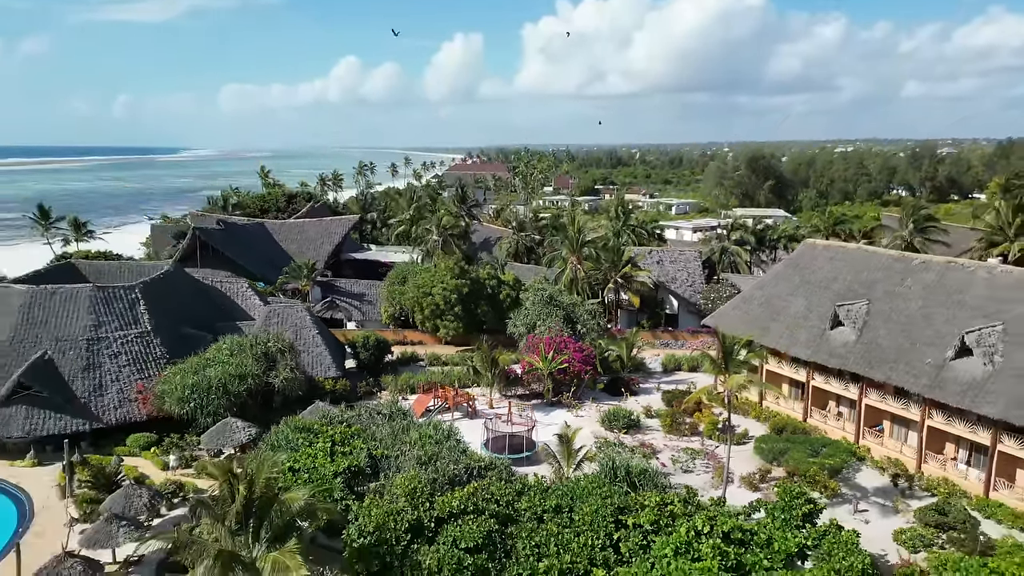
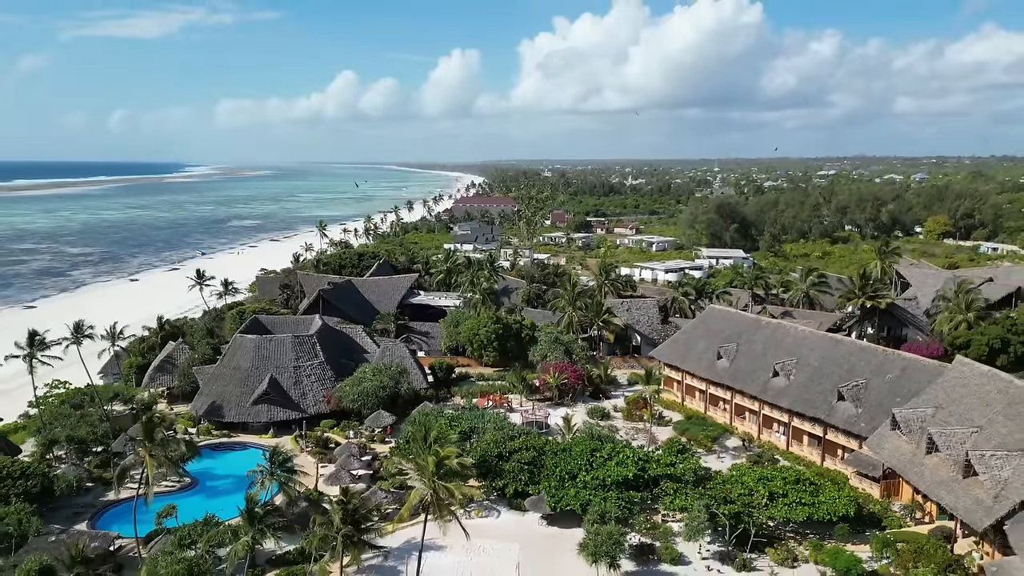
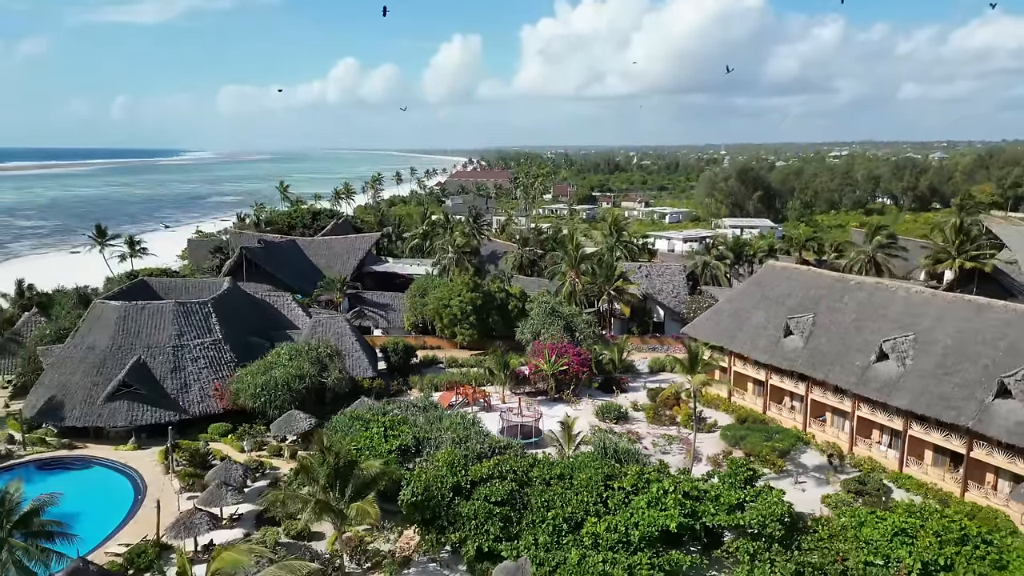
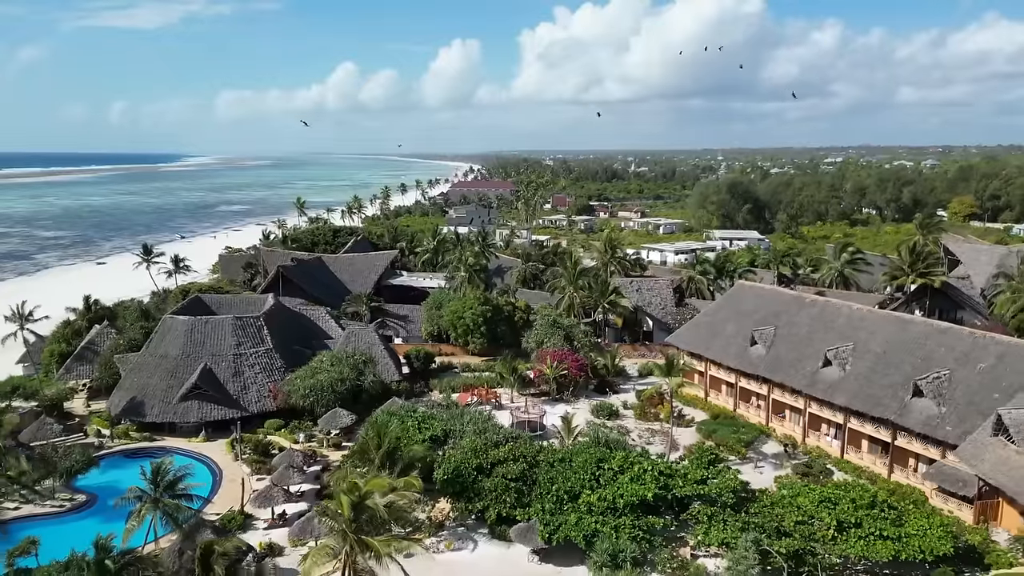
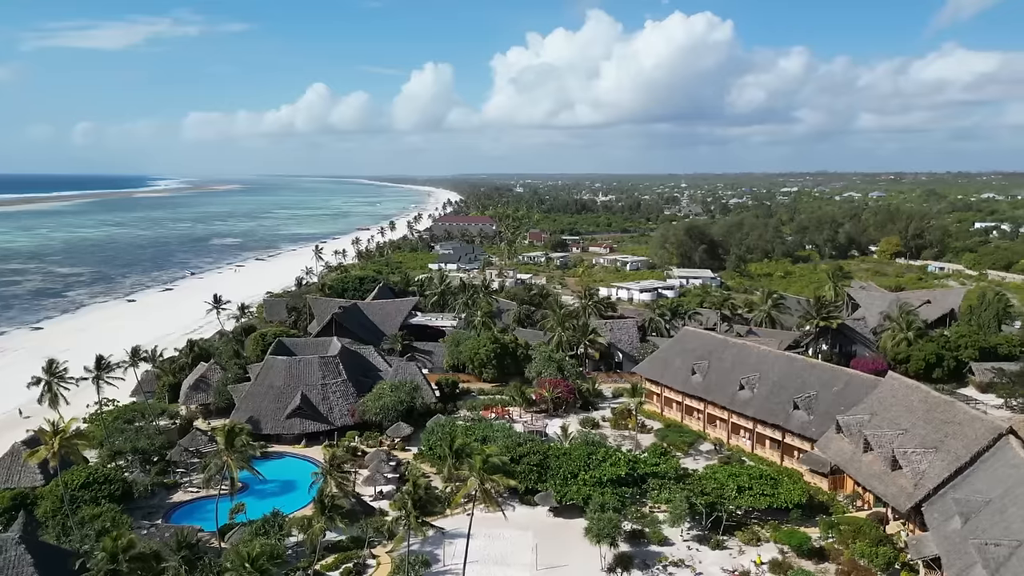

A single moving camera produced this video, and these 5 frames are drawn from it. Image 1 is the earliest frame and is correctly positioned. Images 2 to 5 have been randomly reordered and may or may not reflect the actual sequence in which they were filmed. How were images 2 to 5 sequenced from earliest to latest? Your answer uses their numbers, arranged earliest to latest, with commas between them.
3, 4, 2, 5
